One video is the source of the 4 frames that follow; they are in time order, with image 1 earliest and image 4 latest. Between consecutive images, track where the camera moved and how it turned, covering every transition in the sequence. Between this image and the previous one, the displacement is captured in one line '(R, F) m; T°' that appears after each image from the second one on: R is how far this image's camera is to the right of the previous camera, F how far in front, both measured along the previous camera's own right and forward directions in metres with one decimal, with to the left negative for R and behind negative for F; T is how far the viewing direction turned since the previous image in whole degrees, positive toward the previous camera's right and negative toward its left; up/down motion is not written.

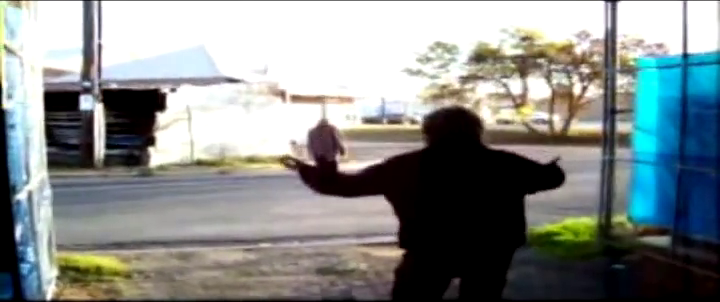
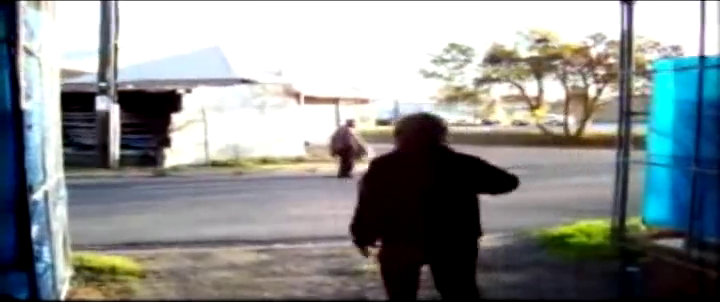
(0.0, 0.0) m; -1°
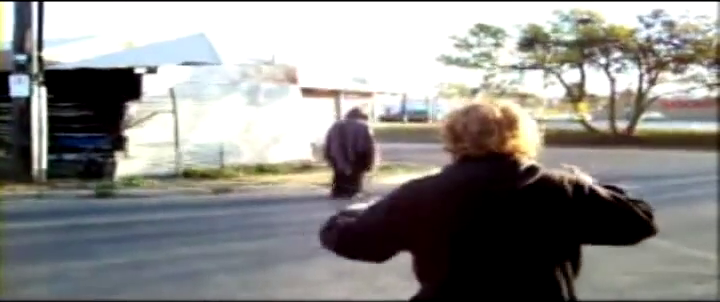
(+0.5, +4.0) m; -2°
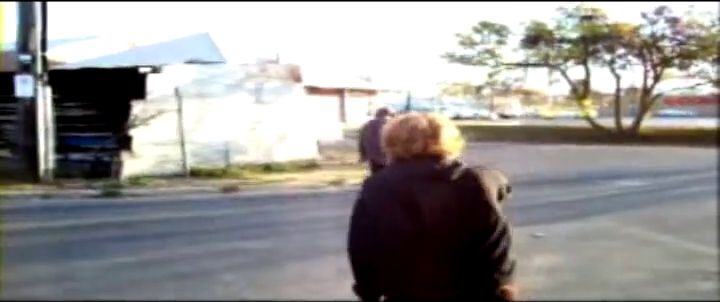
(0.0, 0.0) m; 0°
